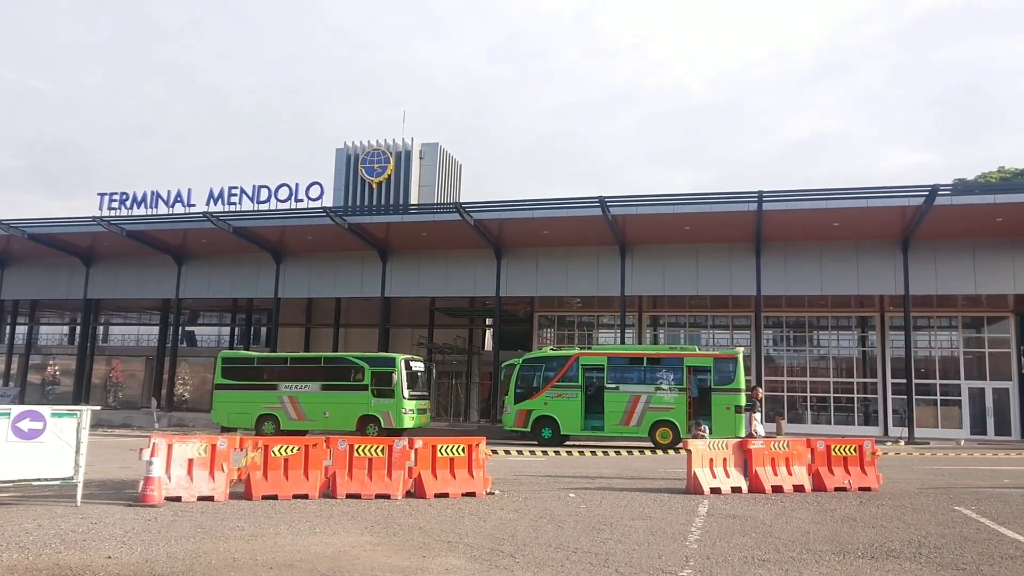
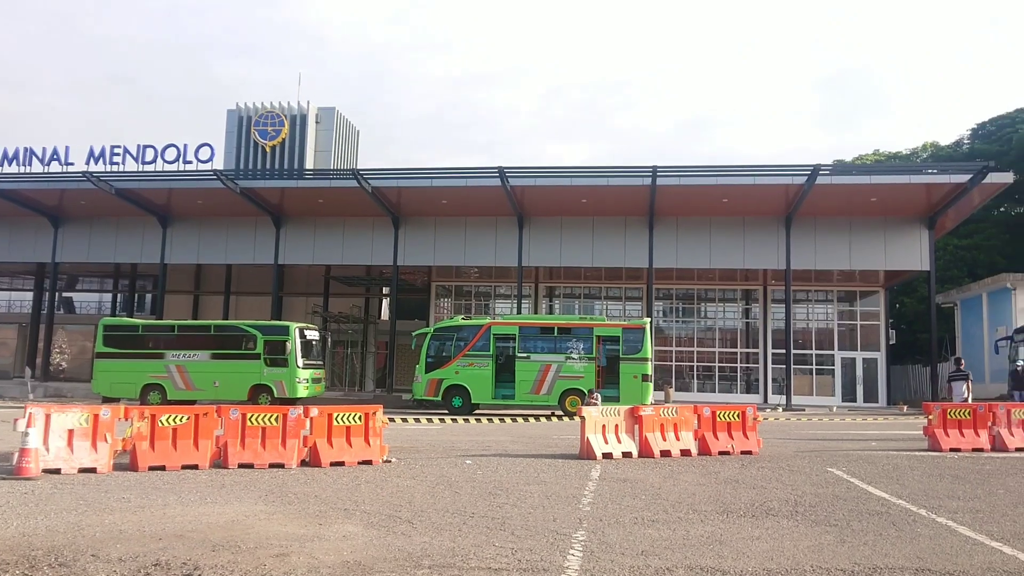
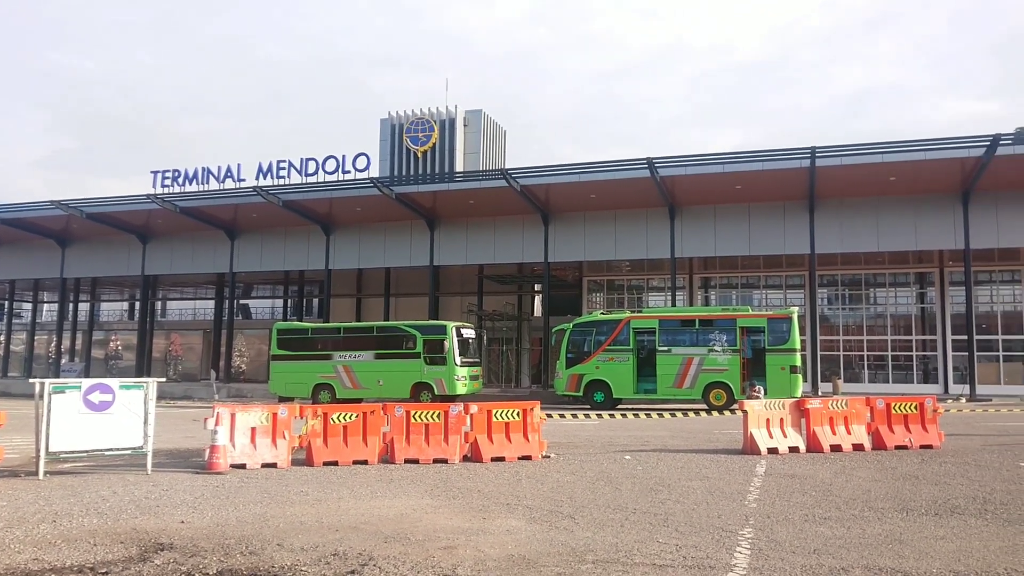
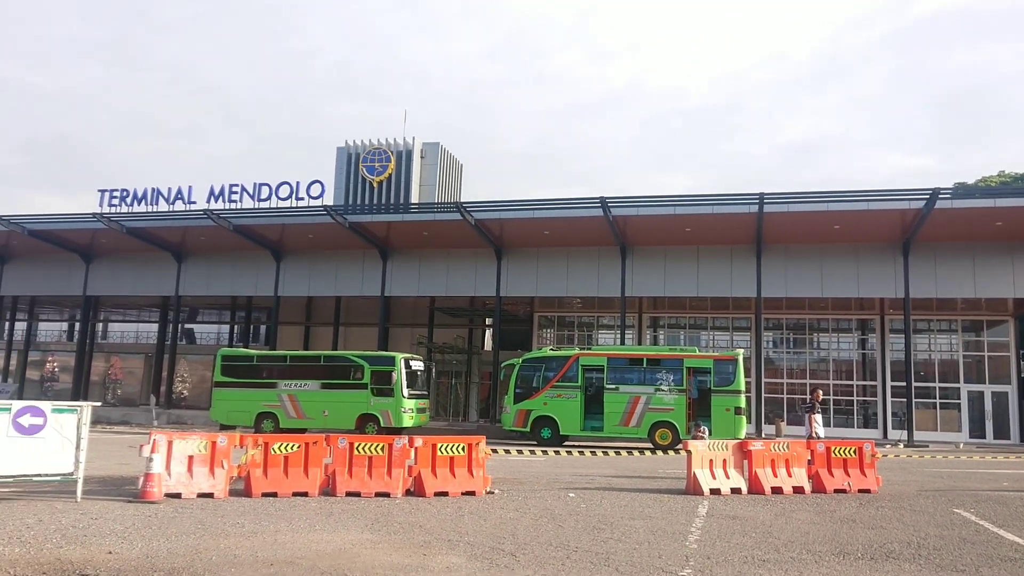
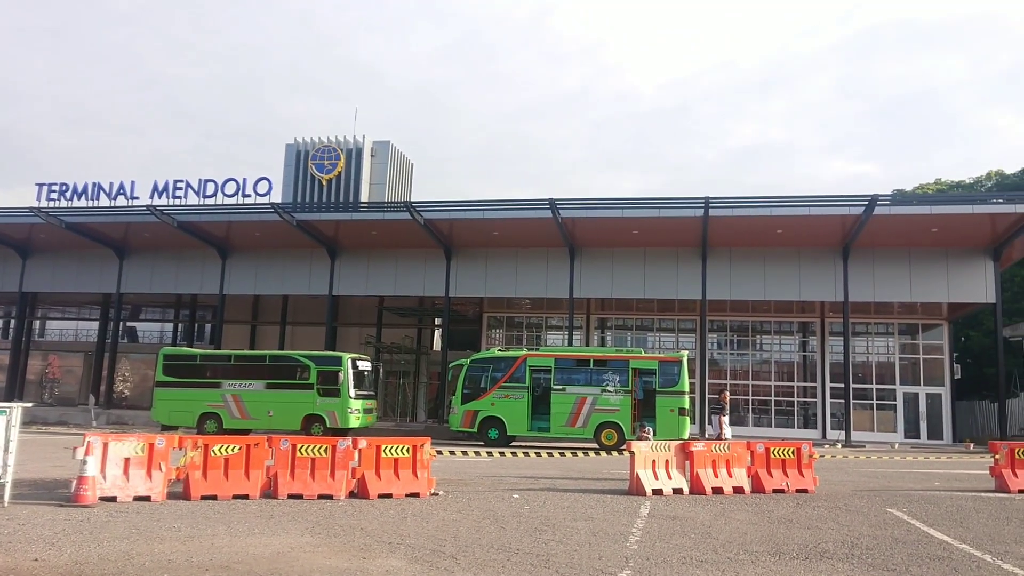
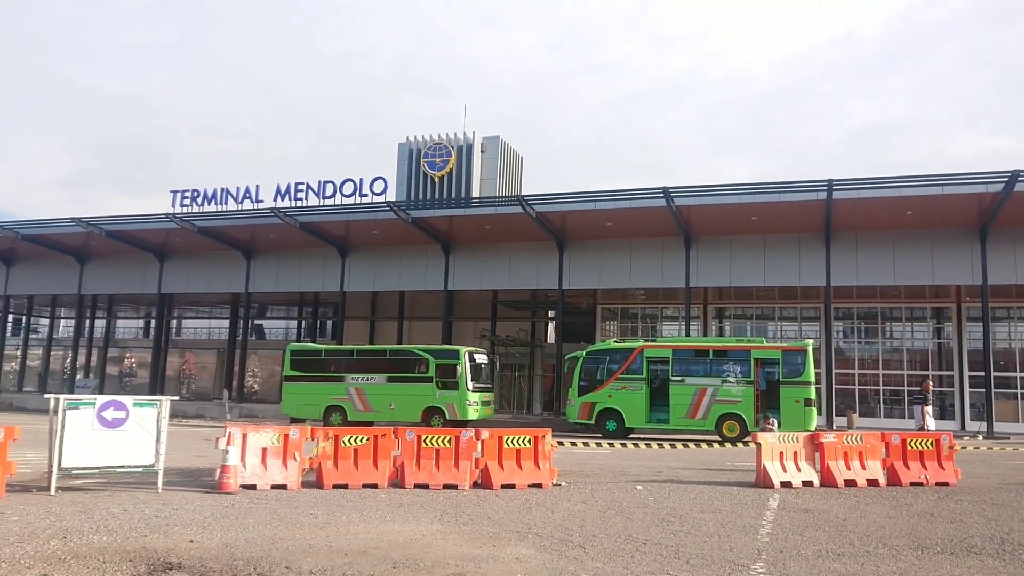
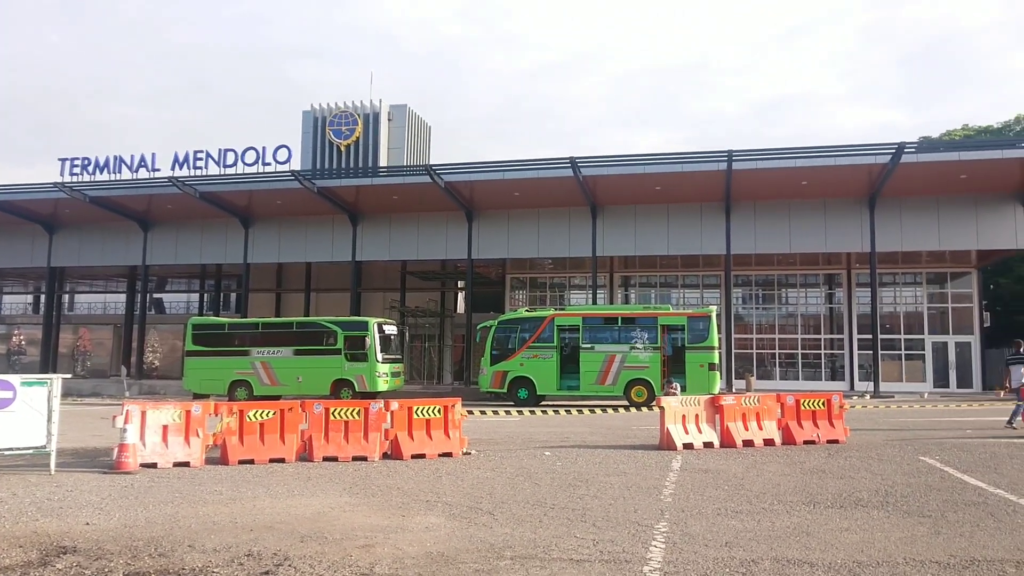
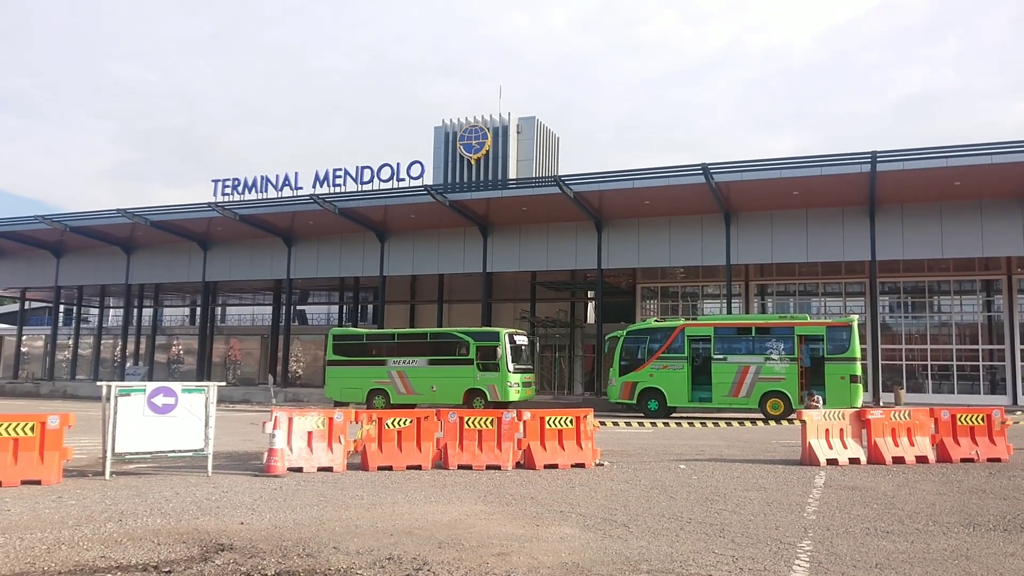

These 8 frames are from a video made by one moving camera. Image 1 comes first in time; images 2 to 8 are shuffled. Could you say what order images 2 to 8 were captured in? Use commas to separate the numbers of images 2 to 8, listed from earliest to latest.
5, 4, 6, 8, 3, 7, 2
